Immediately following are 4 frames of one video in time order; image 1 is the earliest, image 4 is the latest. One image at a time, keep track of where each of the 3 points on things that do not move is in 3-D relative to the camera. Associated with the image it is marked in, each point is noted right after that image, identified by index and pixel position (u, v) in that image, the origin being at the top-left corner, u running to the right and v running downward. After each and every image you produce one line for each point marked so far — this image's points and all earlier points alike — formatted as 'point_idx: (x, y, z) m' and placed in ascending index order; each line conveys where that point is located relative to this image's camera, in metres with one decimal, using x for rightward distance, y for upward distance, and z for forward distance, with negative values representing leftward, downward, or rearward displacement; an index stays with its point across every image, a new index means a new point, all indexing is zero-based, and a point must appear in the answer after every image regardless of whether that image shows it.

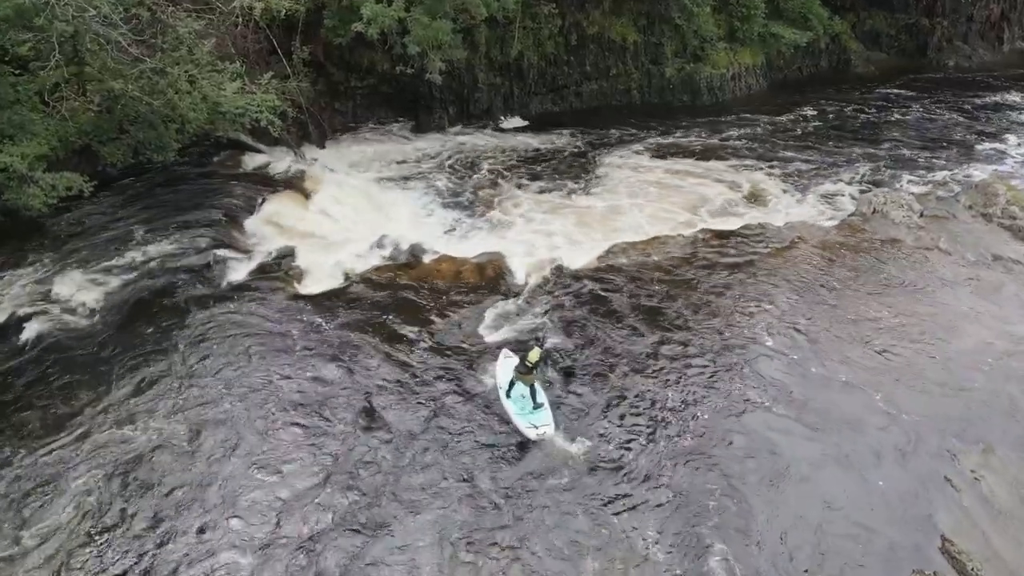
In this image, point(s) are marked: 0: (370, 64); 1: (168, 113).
0: (-4.0, +6.4, +20.0) m
1: (-7.2, +3.6, +14.7) m
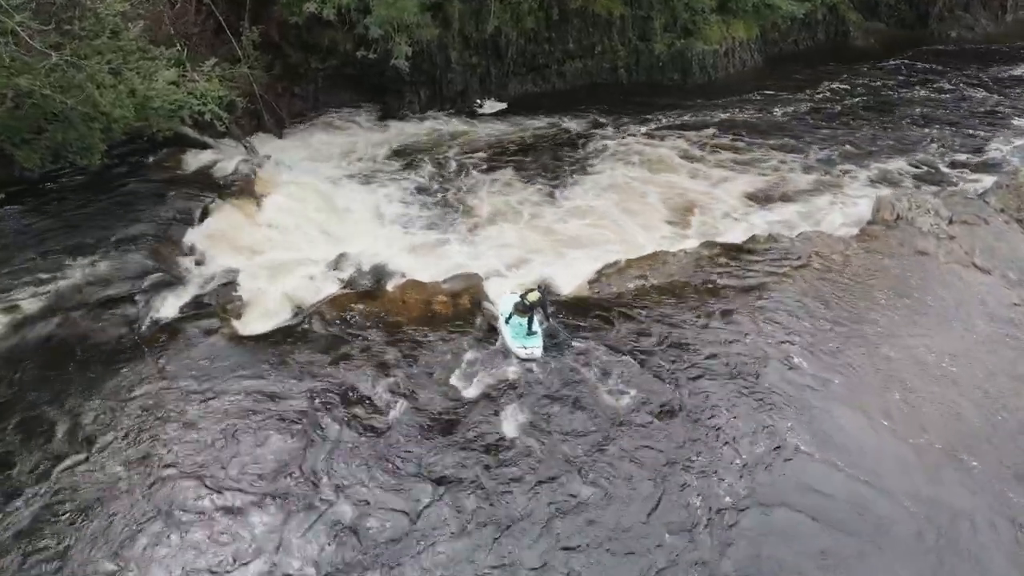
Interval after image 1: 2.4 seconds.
0: (-4.6, +6.2, +17.9) m
1: (-7.6, +3.2, +12.7) m
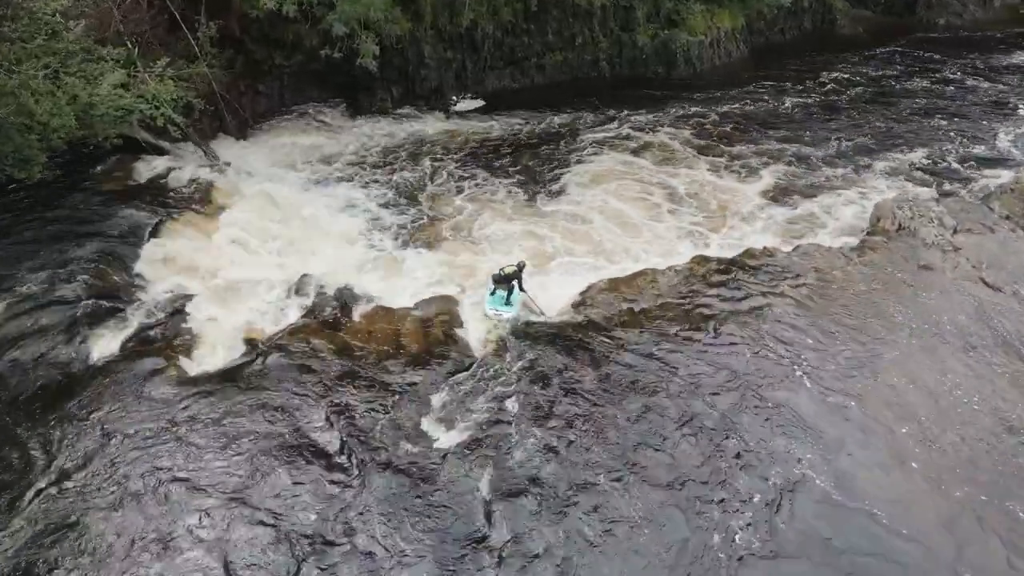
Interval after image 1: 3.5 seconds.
0: (-5.2, +6.0, +16.8) m
1: (-8.0, +2.8, +11.6) m
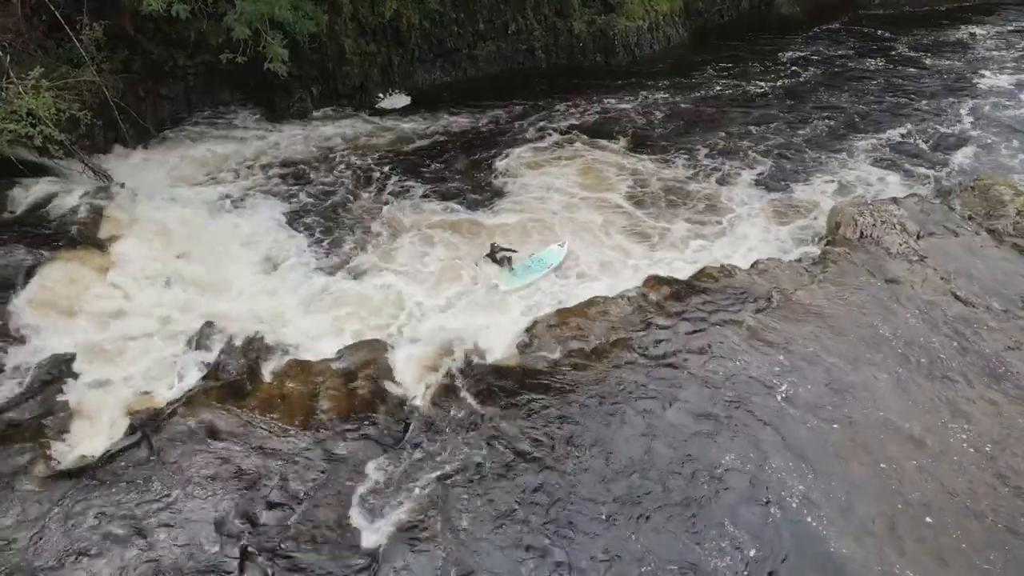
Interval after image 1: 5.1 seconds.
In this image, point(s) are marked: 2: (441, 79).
0: (-6.7, +5.4, +15.1) m
1: (-9.1, +1.9, +9.8) m
2: (-1.9, +5.5, +18.9) m
